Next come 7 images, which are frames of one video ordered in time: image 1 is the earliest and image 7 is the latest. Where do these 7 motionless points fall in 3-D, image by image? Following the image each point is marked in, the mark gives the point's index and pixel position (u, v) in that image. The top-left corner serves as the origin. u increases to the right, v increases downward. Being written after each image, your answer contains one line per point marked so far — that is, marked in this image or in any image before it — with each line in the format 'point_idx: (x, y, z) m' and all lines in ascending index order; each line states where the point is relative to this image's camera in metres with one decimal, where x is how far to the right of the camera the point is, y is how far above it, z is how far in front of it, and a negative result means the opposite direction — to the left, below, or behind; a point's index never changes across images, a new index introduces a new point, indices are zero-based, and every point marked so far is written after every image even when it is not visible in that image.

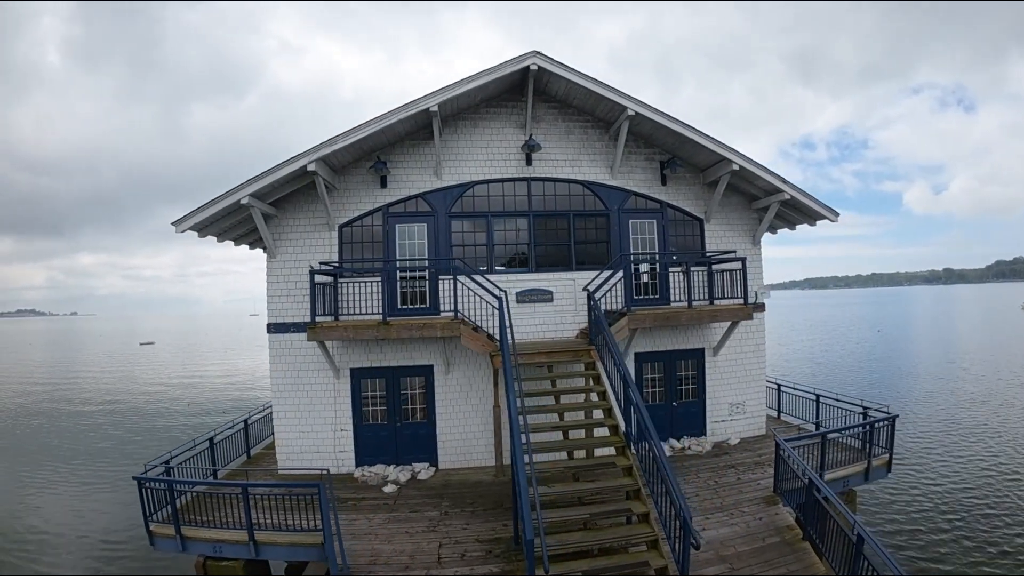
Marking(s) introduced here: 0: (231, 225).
0: (-5.6, +1.3, +8.7) m
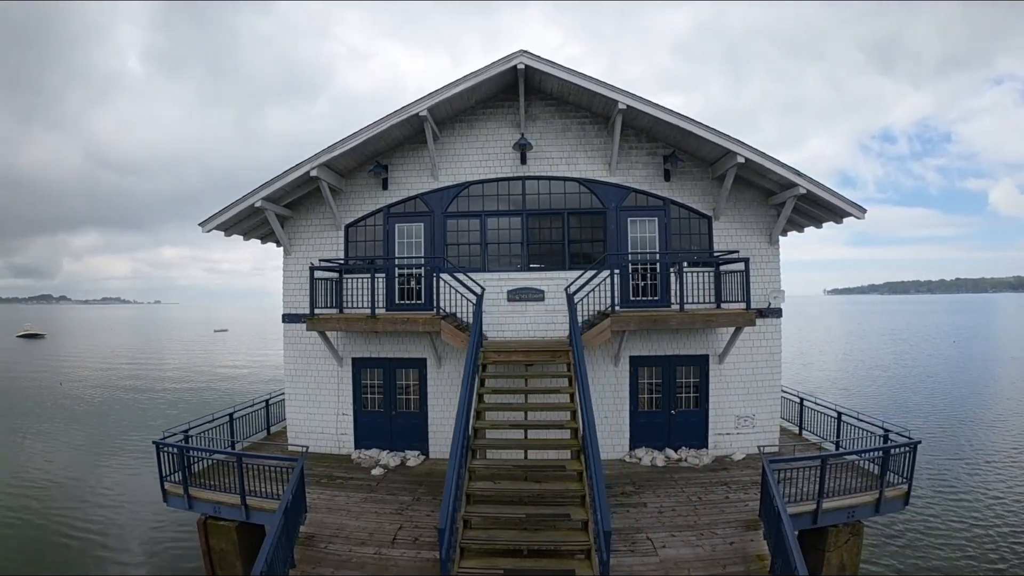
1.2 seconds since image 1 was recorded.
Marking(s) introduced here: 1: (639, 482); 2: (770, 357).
0: (-5.9, +1.4, +9.7) m
1: (+2.5, -3.9, +8.6) m
2: (+5.9, -1.6, +9.8) m
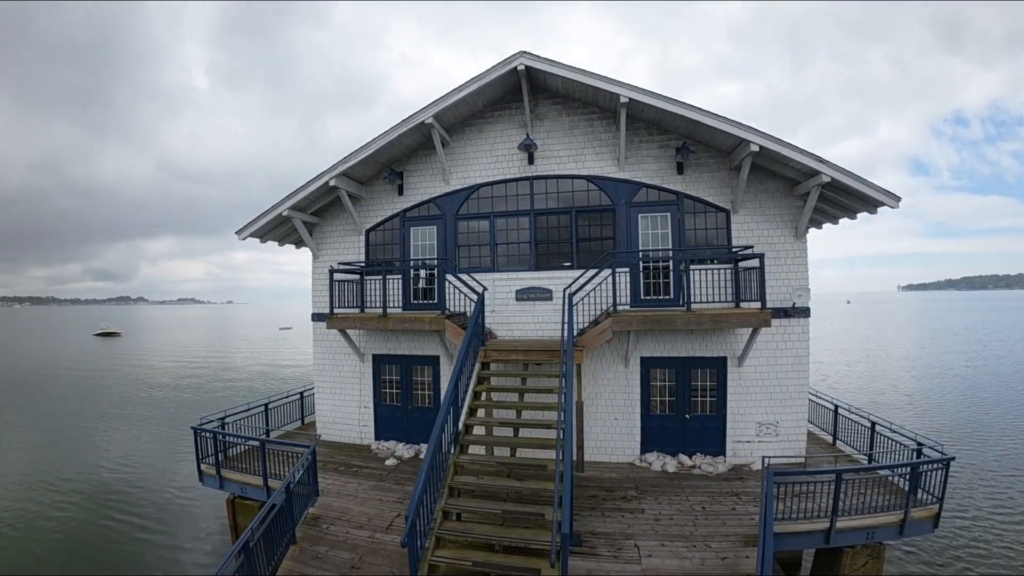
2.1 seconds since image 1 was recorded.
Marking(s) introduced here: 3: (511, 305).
0: (-5.7, +1.4, +10.6) m
1: (+2.5, -3.9, +8.4) m
2: (+6.1, -1.6, +9.1) m
3: (0.0, -0.4, +9.8) m
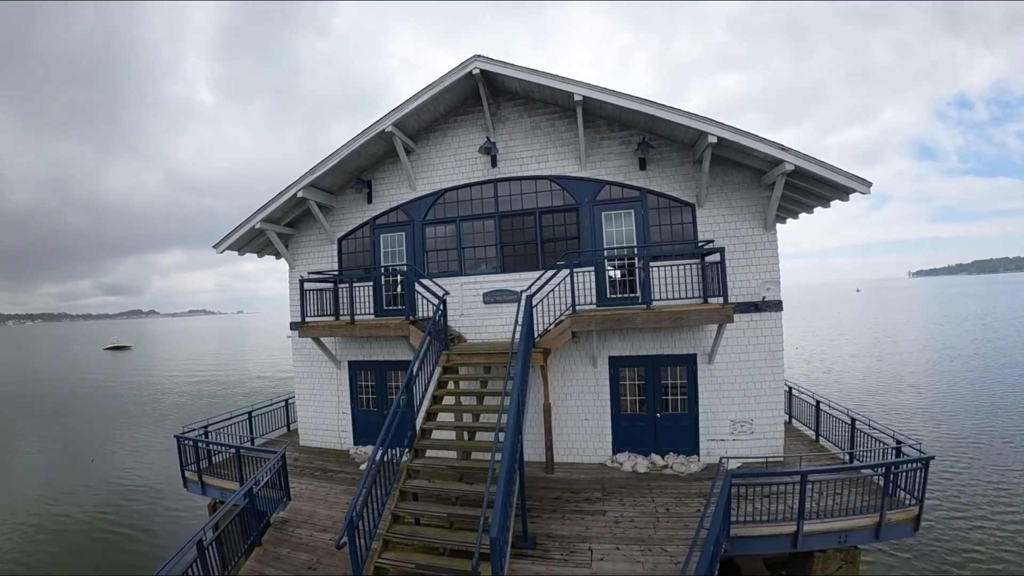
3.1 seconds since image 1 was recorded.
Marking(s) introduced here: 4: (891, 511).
0: (-6.4, +1.1, +10.9) m
1: (+1.9, -3.8, +8.3) m
2: (+5.3, -1.4, +8.9) m
3: (-0.8, -0.5, +9.8) m
4: (+6.3, -3.7, +7.0) m
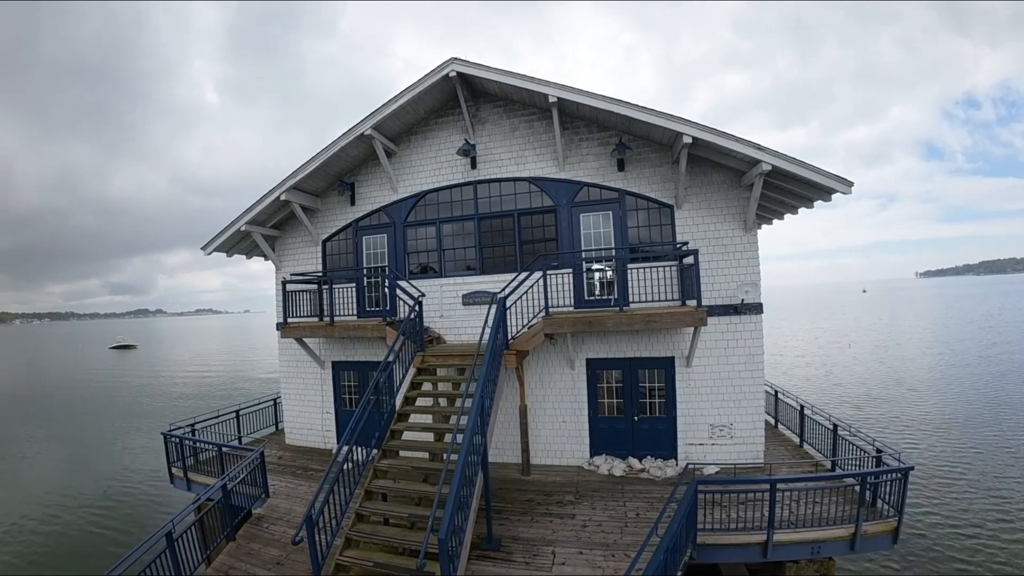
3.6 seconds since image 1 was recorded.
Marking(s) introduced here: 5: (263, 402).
0: (-6.8, +1.1, +11.1) m
1: (+1.4, -3.9, +8.2) m
2: (+4.8, -1.5, +8.7) m
3: (-1.2, -0.5, +9.8) m
4: (+5.7, -3.7, +6.8) m
5: (-6.9, -3.2, +11.8) m
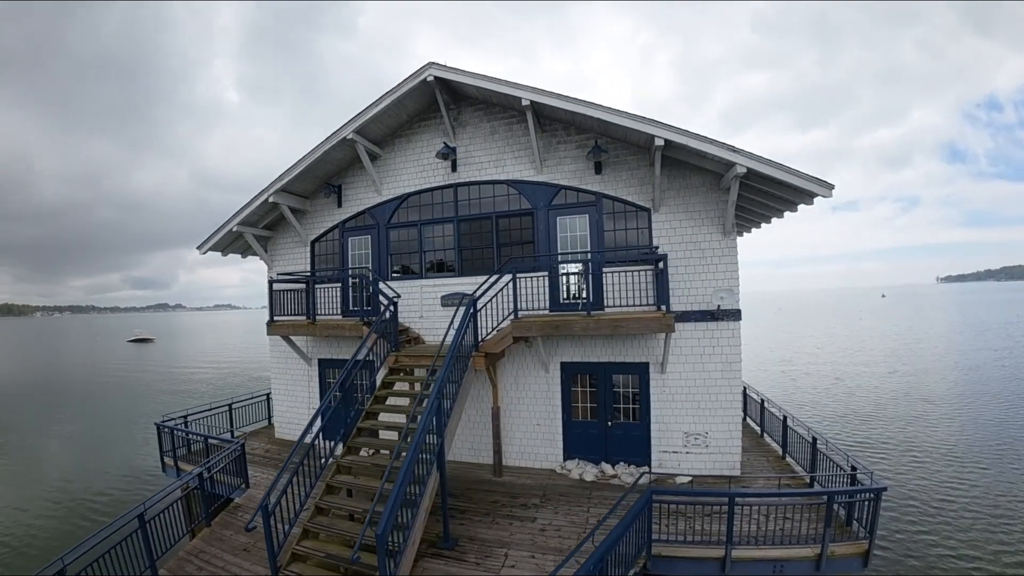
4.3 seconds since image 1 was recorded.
0: (-7.2, +1.1, +11.5) m
1: (+0.7, -4.0, +8.2) m
2: (+4.2, -1.6, +8.5) m
3: (-1.7, -0.5, +9.9) m
4: (+5.0, -3.9, +6.6) m
5: (-7.3, -3.1, +12.2) m
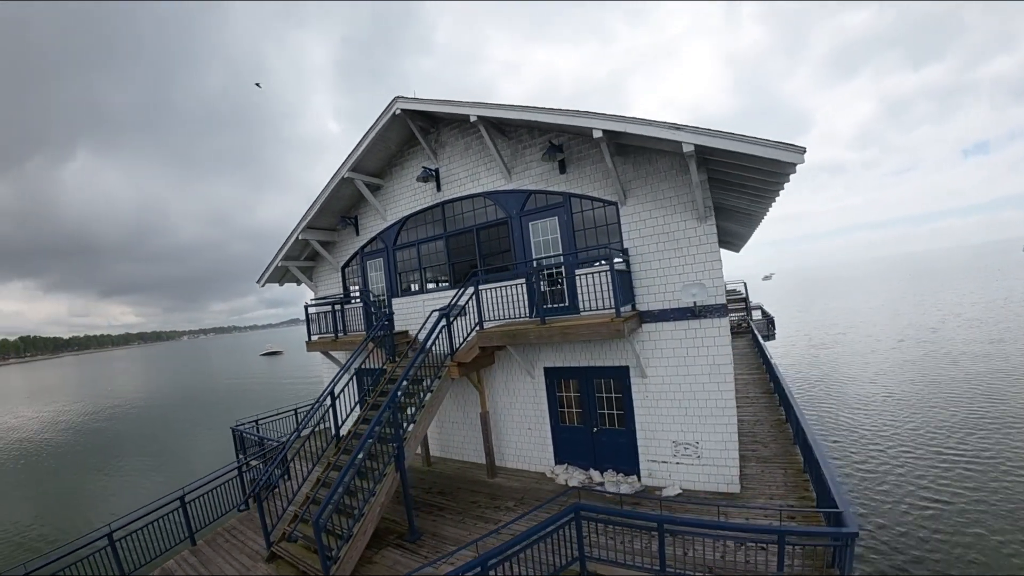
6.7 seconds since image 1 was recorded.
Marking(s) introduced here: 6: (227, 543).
0: (-6.9, +0.4, +13.5) m
1: (+0.3, -4.1, +8.3) m
2: (+3.6, -1.5, +7.6) m
3: (-1.9, -0.9, +10.6) m
4: (+4.0, -3.7, +5.6) m
5: (-6.4, -3.8, +14.3) m
6: (-5.3, -4.8, +8.0) m
